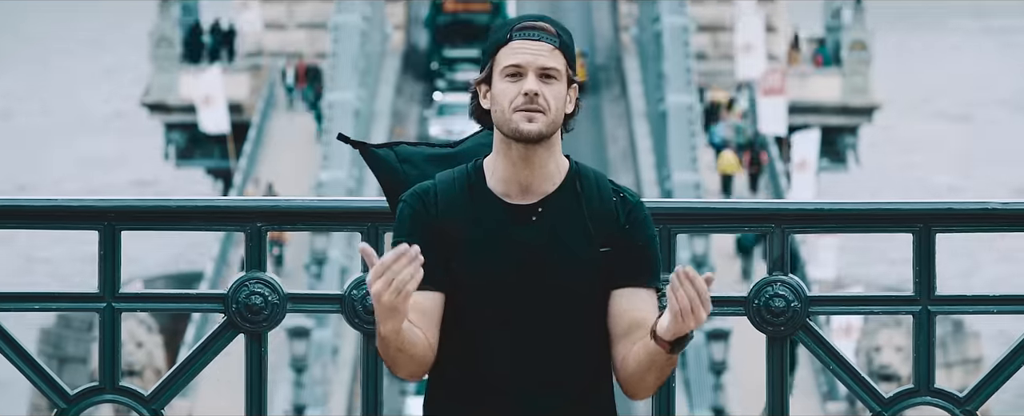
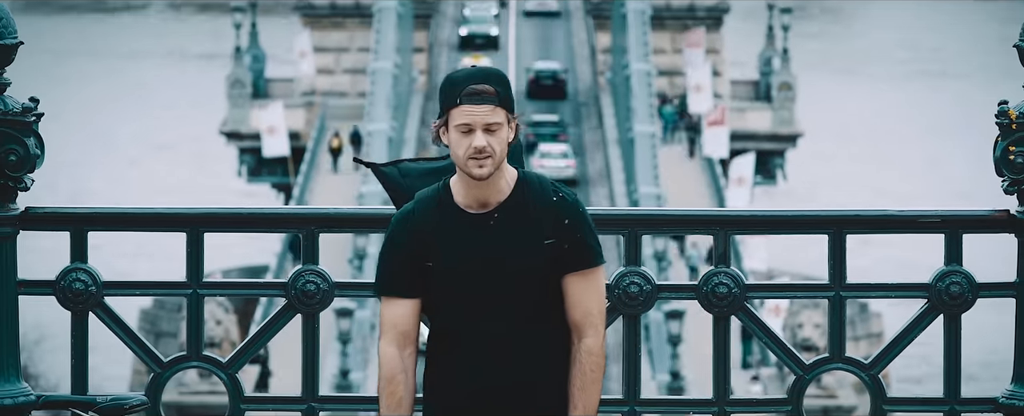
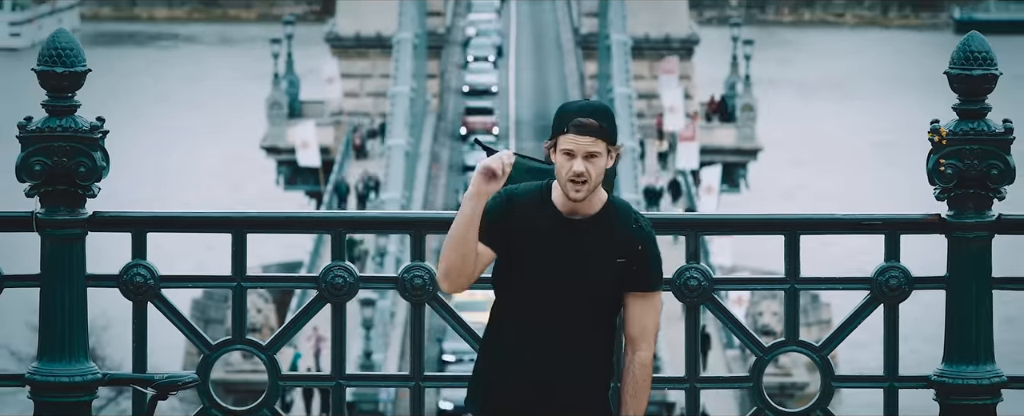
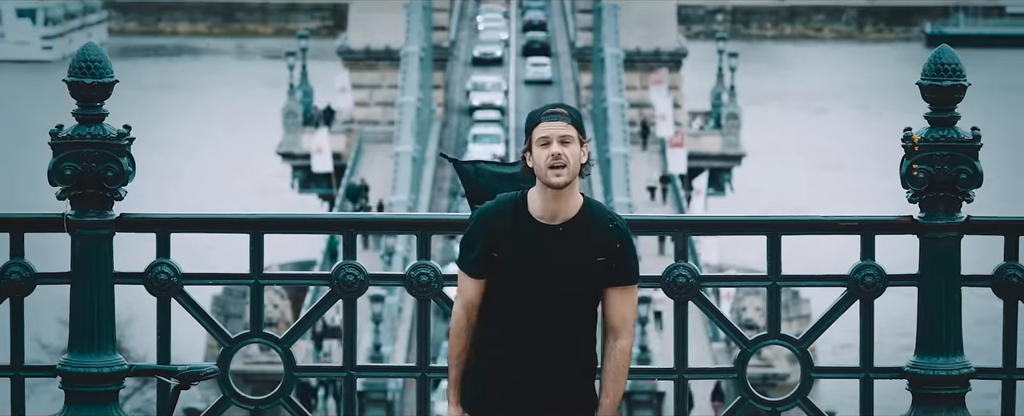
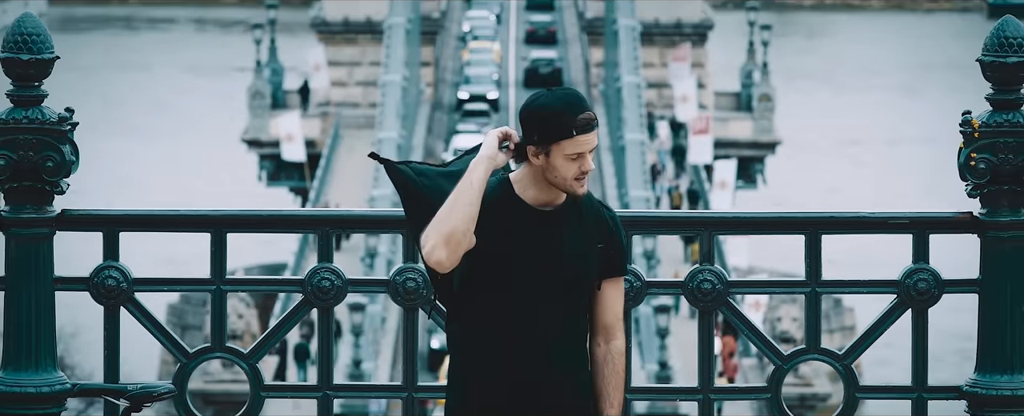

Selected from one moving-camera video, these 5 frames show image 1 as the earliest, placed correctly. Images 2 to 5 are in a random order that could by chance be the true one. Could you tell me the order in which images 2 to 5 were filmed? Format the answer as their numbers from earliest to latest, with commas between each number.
2, 5, 3, 4
